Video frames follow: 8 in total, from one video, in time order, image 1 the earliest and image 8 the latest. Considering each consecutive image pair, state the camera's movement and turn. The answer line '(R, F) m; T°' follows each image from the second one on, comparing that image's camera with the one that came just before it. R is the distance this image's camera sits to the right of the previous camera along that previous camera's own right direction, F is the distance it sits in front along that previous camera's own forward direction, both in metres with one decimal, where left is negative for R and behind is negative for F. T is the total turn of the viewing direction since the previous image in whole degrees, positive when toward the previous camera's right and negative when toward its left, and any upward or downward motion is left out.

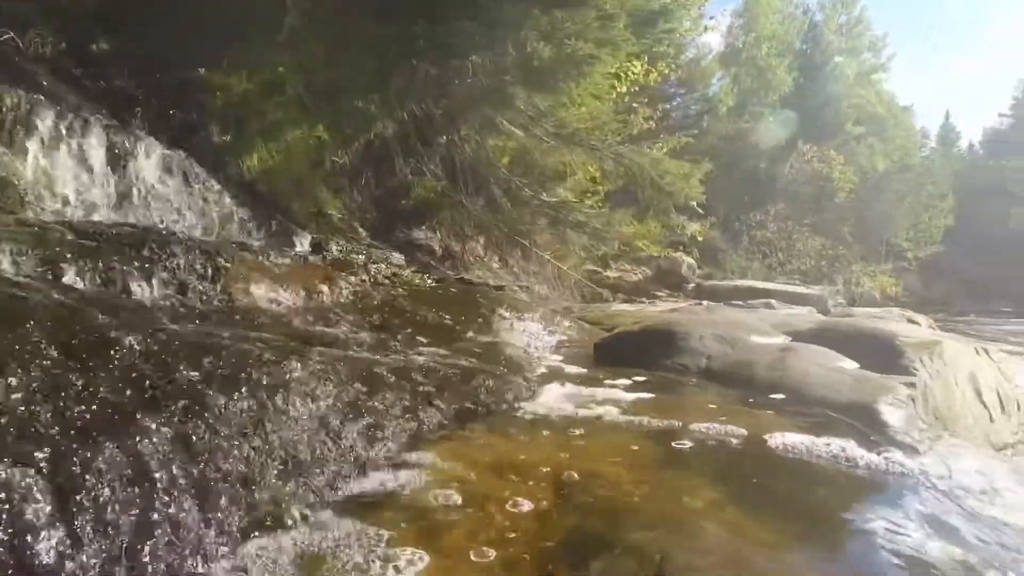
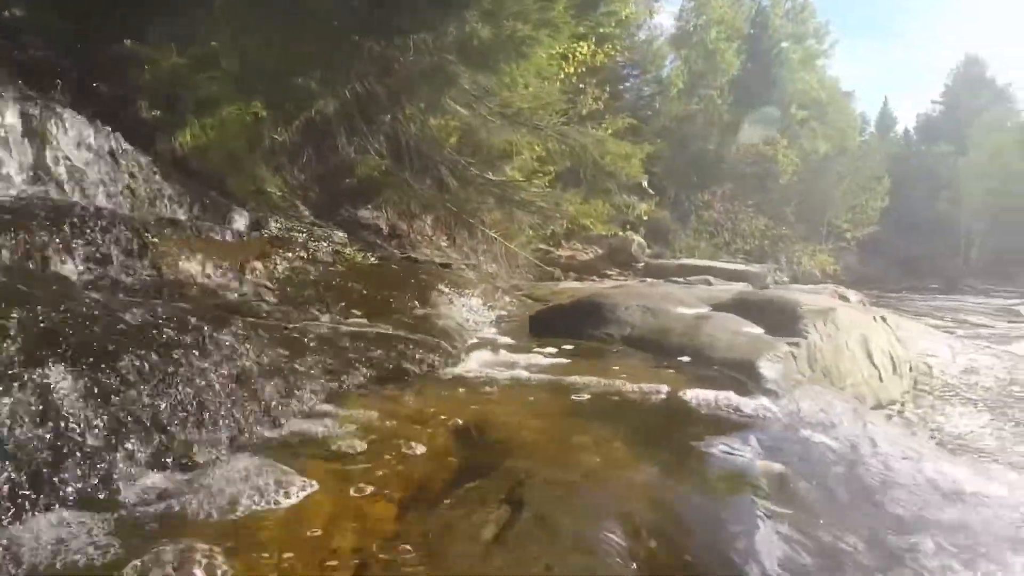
(+0.1, -0.2) m; +4°
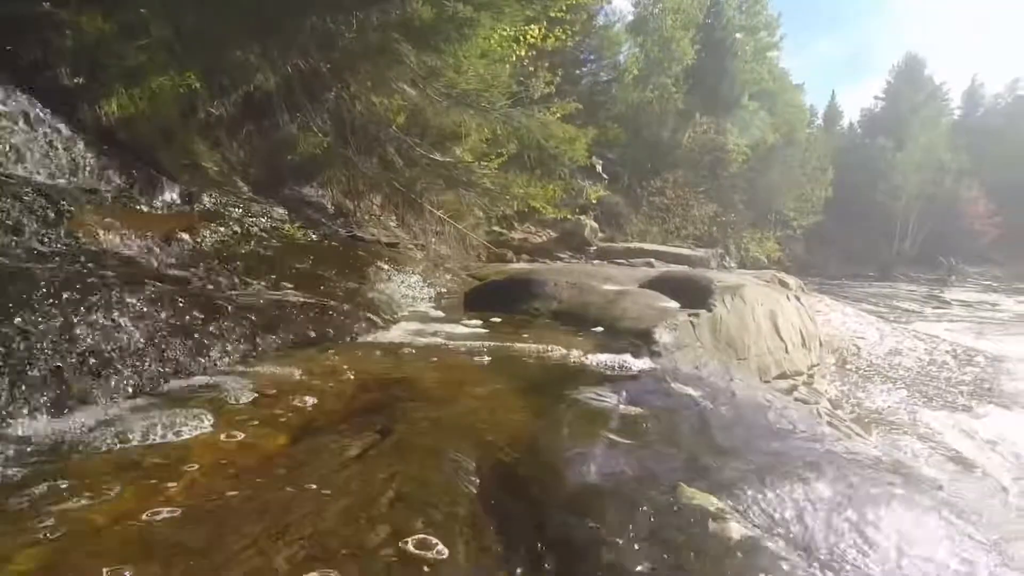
(+0.2, -0.2) m; +4°
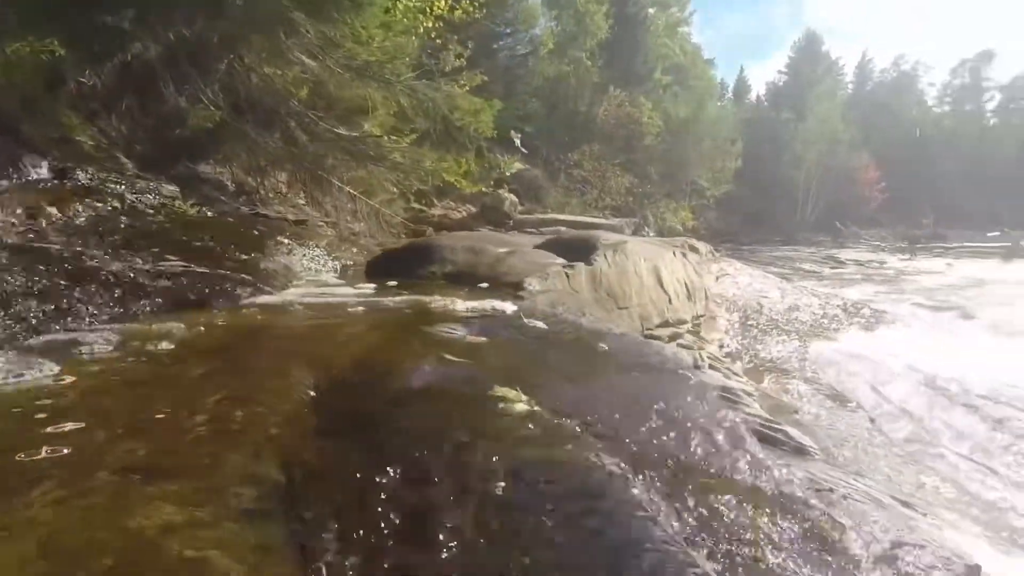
(+0.2, -0.2) m; +7°
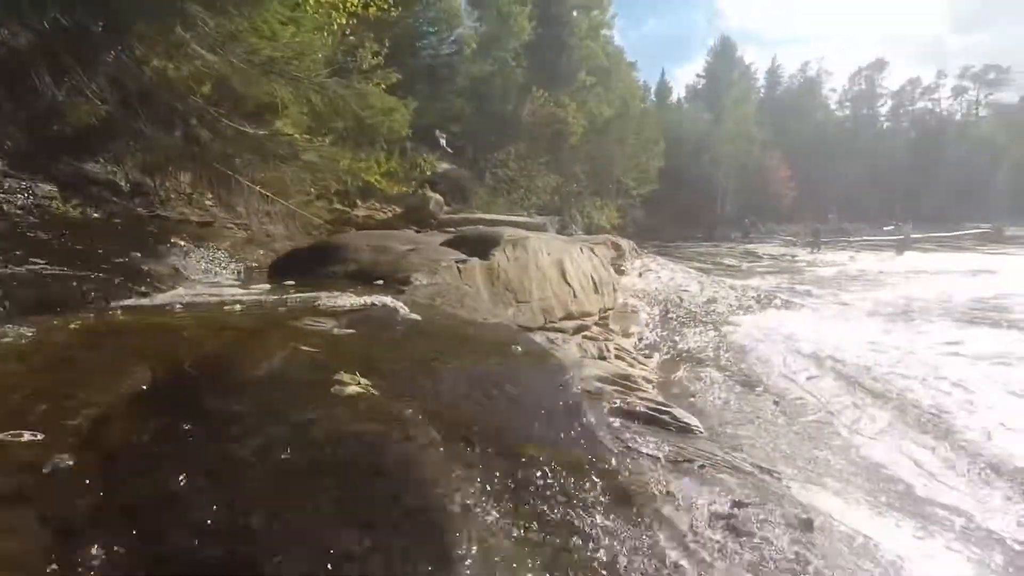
(+0.2, -0.1) m; +7°
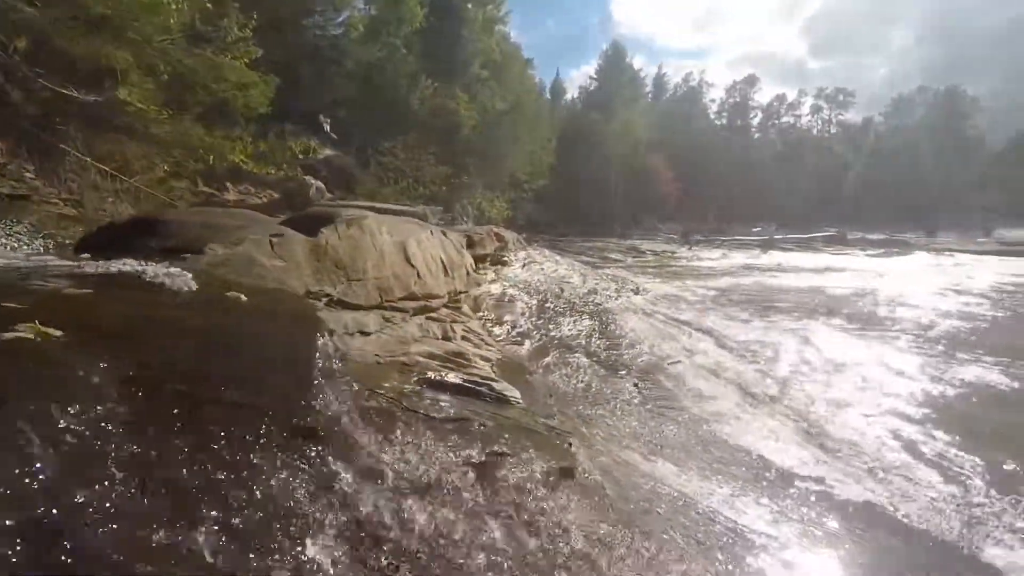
(+0.4, -0.1) m; +10°
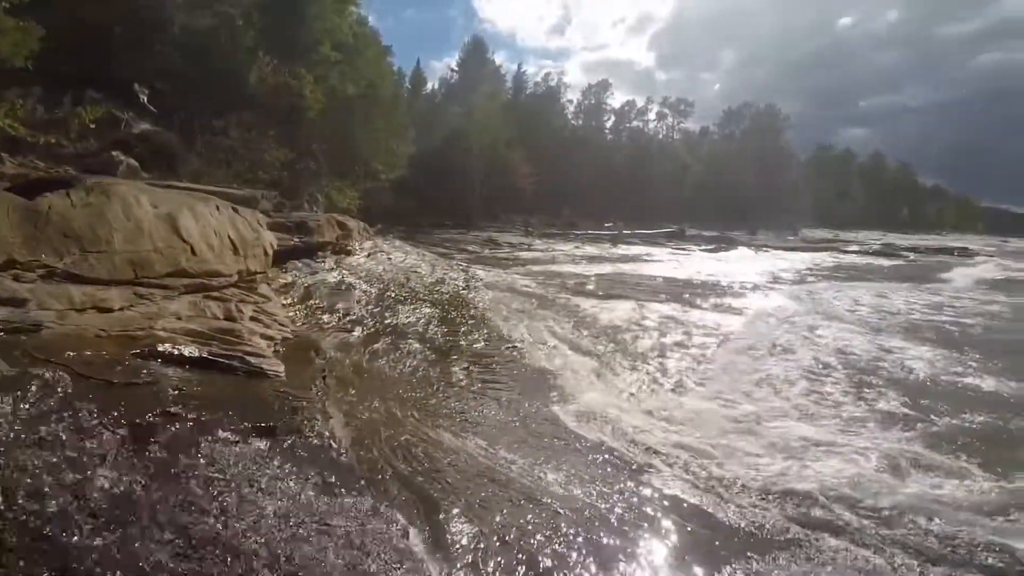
(+0.6, -0.1) m; +14°
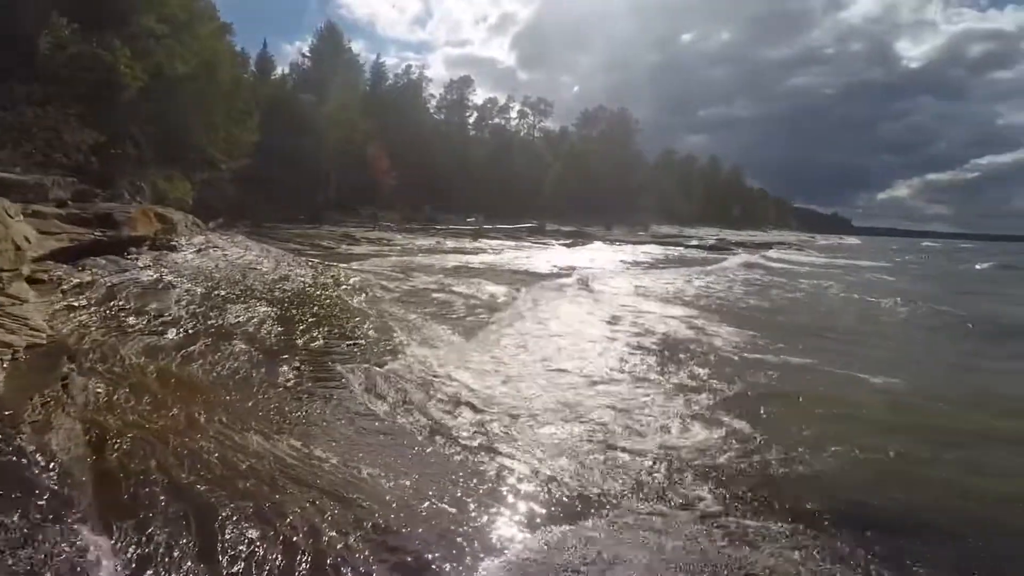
(+0.5, -0.1) m; +13°
